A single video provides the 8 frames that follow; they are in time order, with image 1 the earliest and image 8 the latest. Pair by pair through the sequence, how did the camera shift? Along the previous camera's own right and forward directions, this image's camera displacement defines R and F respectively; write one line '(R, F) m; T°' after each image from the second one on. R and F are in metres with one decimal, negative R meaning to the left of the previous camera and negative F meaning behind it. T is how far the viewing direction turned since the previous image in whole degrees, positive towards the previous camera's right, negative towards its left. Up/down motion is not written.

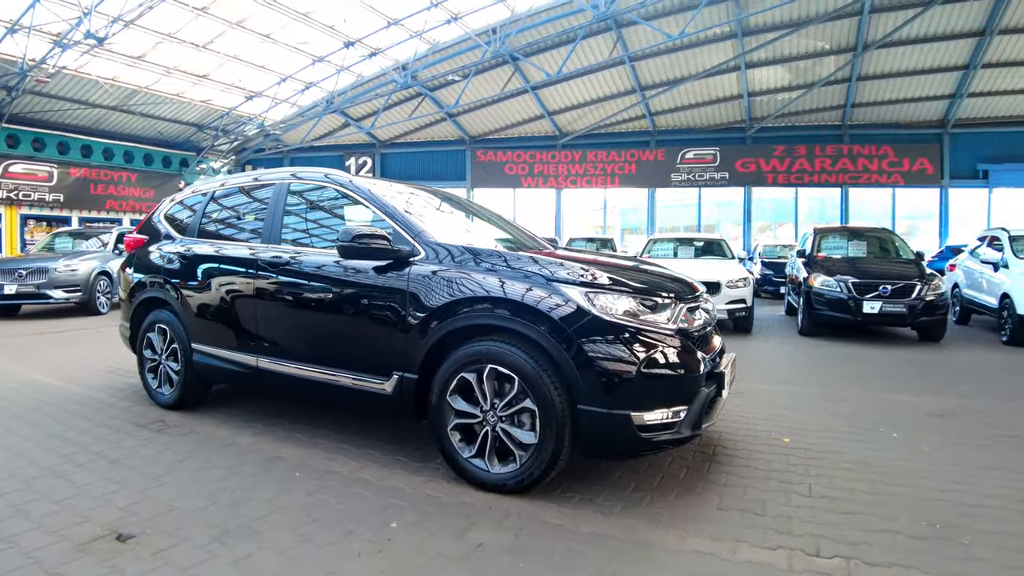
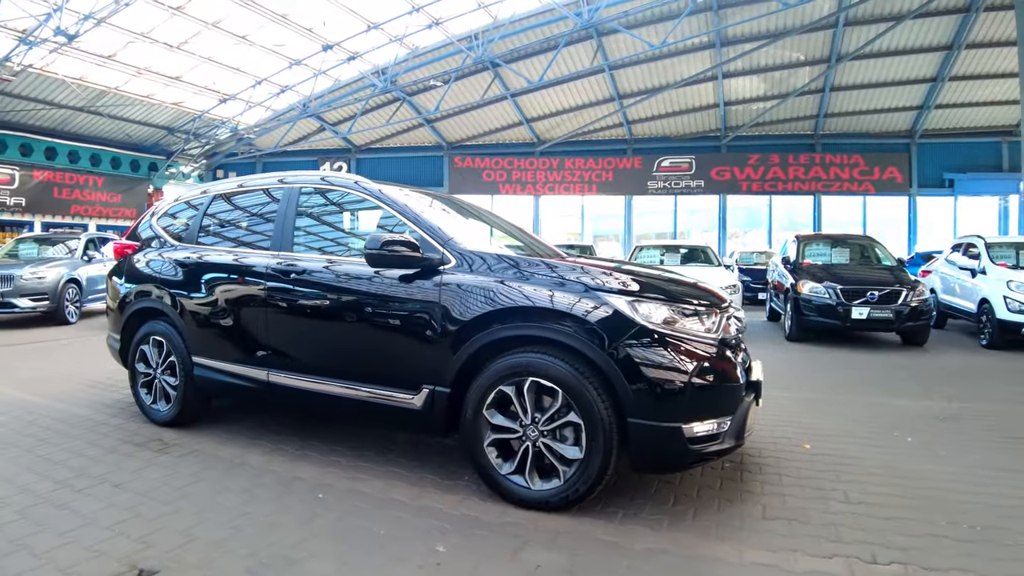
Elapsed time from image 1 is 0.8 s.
(-0.4, +0.1) m; +3°
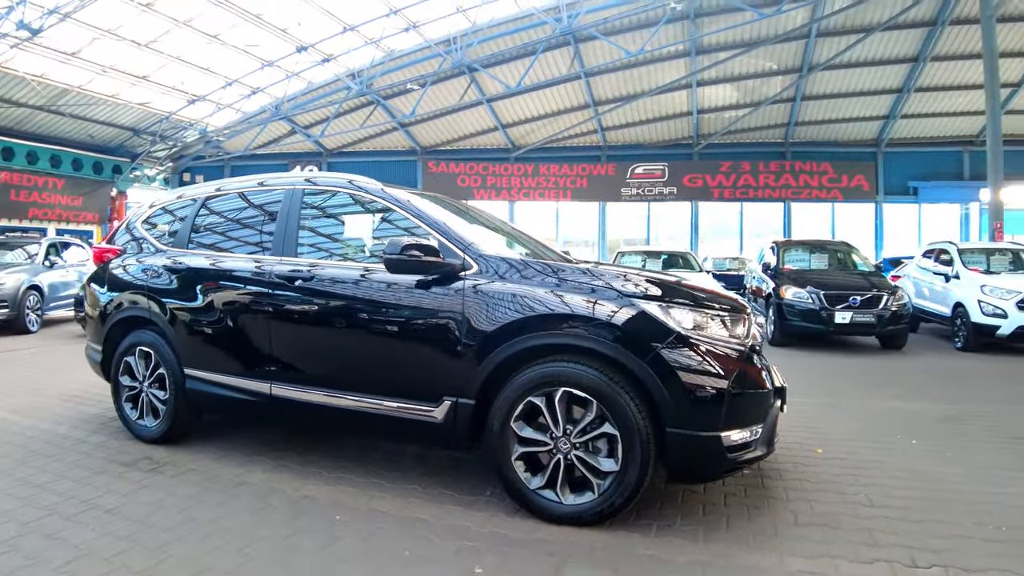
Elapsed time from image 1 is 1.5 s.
(-0.3, +0.1) m; +3°
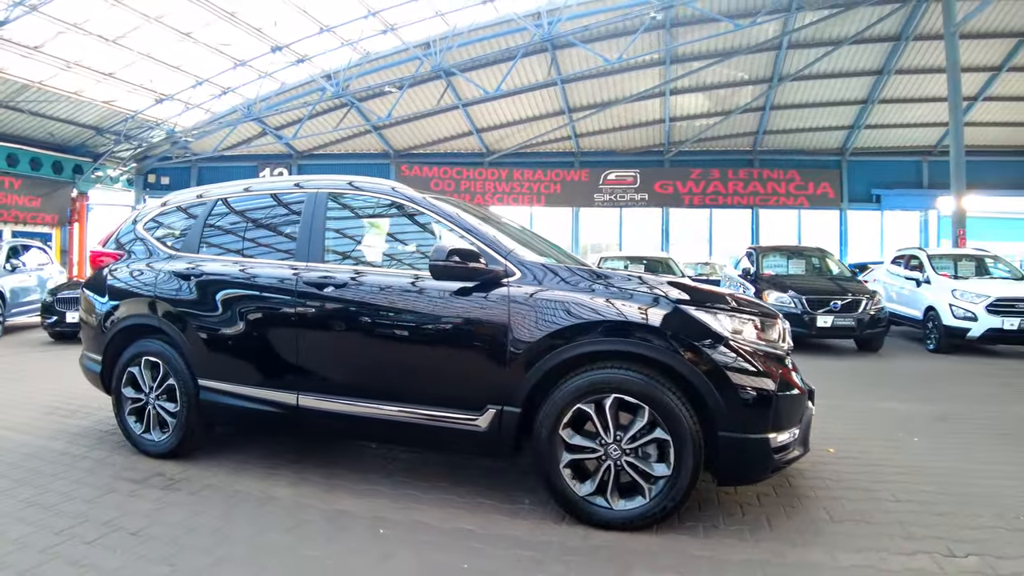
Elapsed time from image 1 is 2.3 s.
(-0.4, +0.1) m; +4°
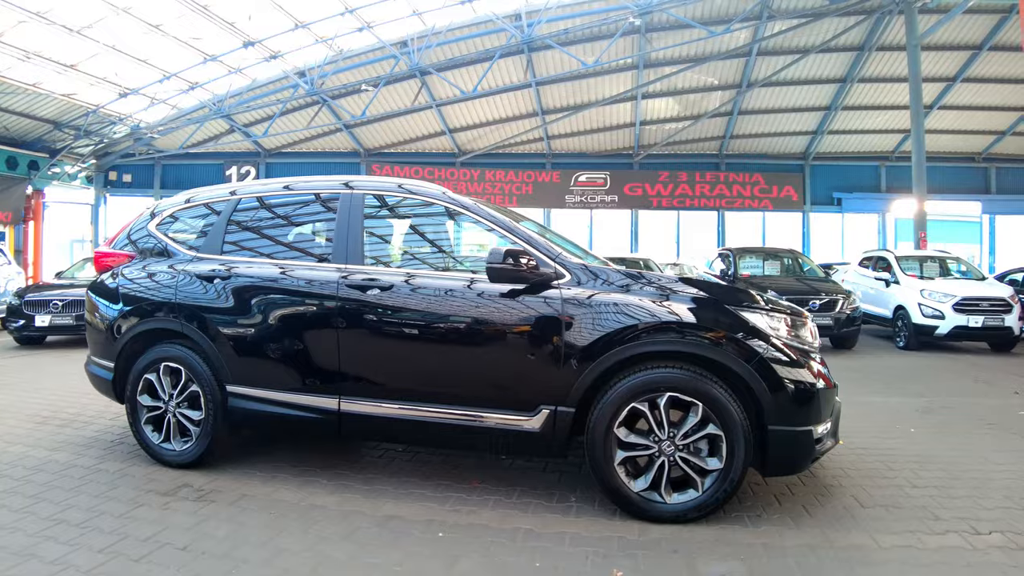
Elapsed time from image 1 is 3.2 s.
(-0.5, 0.0) m; +4°
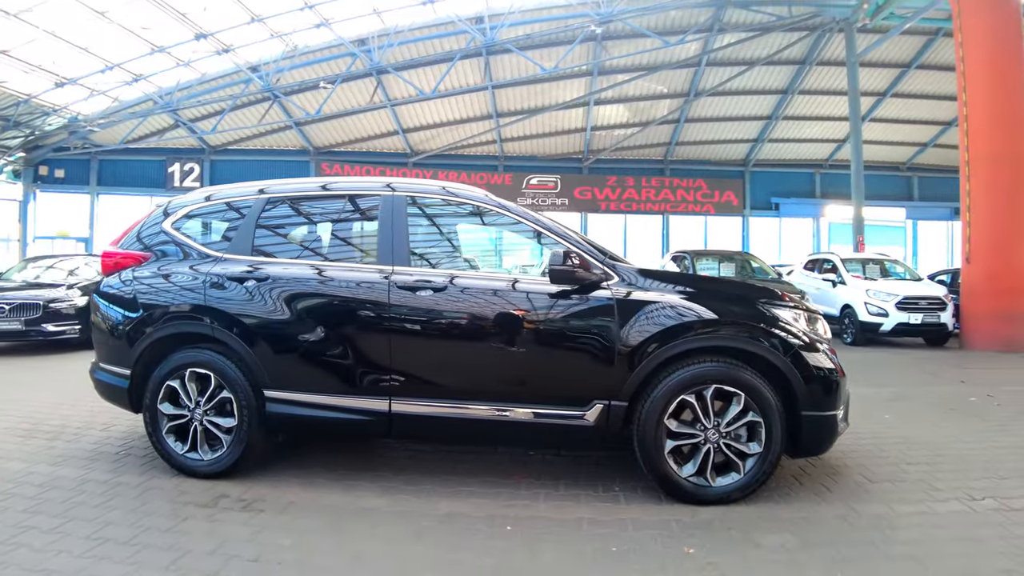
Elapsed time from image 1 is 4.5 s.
(-0.6, 0.0) m; +6°
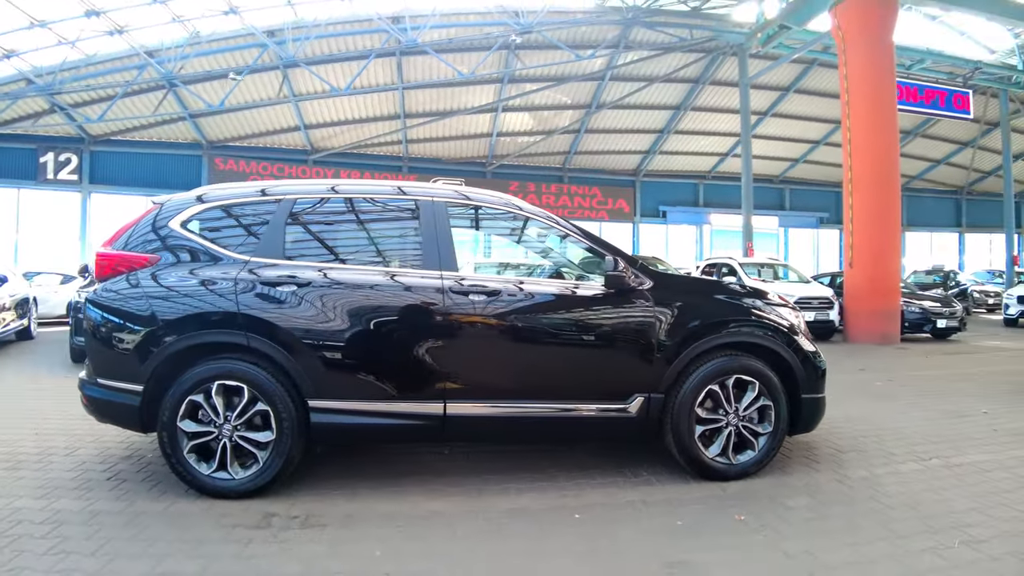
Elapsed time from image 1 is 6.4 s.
(-1.0, 0.0) m; +11°
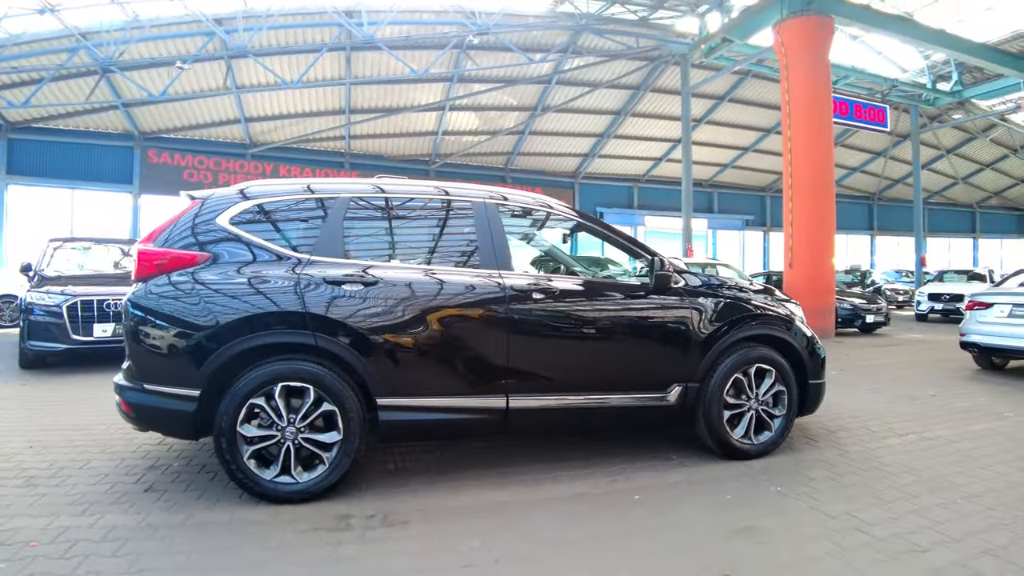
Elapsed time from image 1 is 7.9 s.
(-0.8, -0.1) m; +7°
